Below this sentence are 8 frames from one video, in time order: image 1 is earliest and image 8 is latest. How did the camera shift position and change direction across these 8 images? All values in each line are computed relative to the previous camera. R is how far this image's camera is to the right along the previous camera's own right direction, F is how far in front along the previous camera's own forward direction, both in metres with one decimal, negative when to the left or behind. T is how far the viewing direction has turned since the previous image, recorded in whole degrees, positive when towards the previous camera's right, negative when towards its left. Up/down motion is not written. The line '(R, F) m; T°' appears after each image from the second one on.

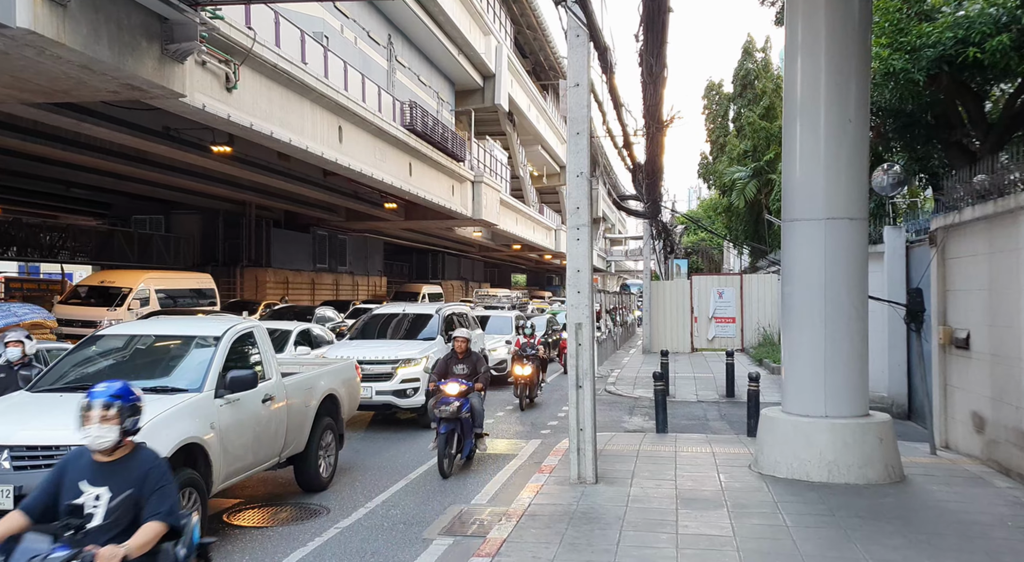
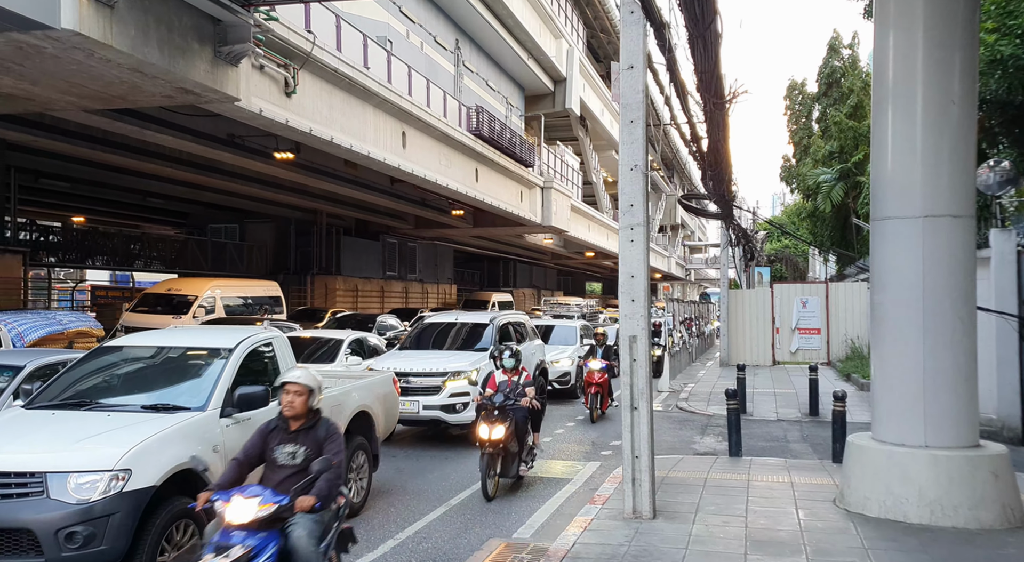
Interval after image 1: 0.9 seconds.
(+0.2, +0.7) m; -6°
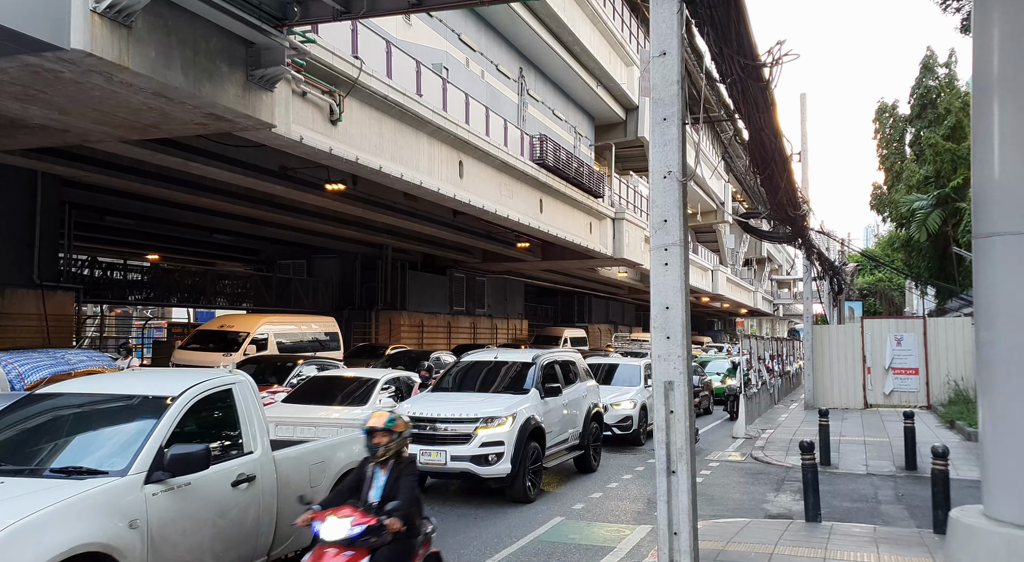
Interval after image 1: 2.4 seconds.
(+0.5, +1.0) m; -6°
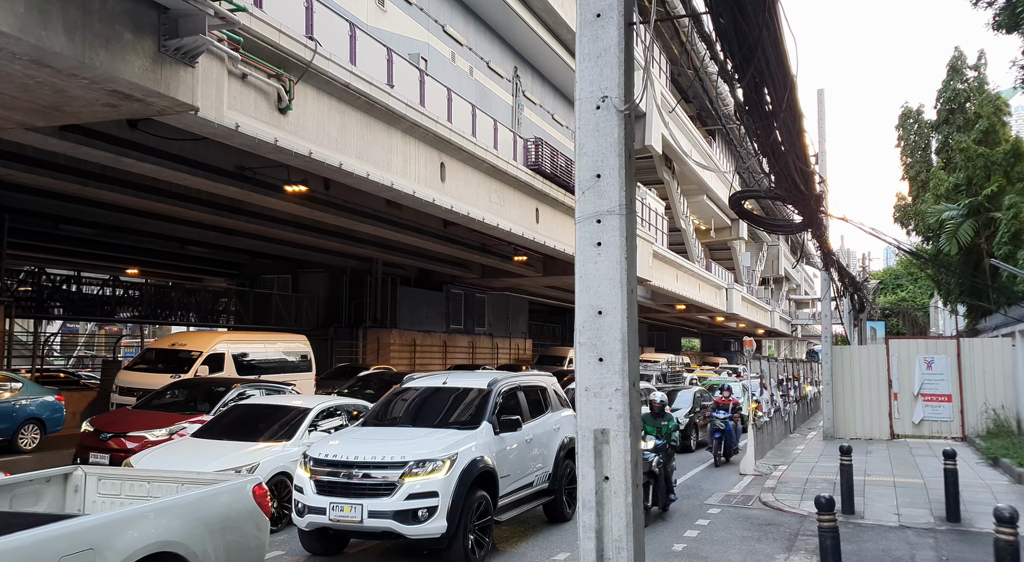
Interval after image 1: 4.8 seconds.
(+0.7, +1.8) m; -1°
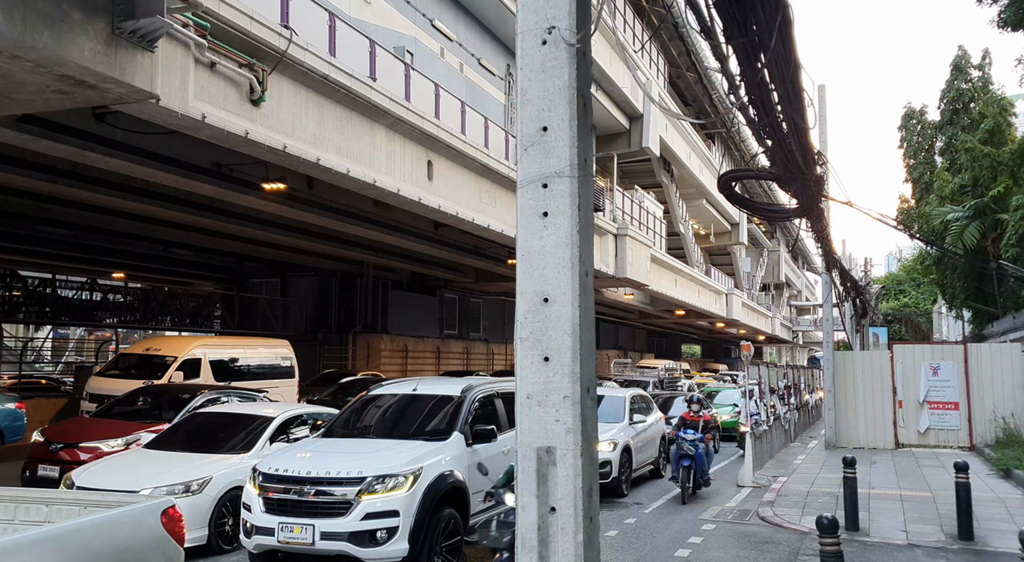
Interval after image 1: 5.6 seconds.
(+0.2, +0.6) m; 0°
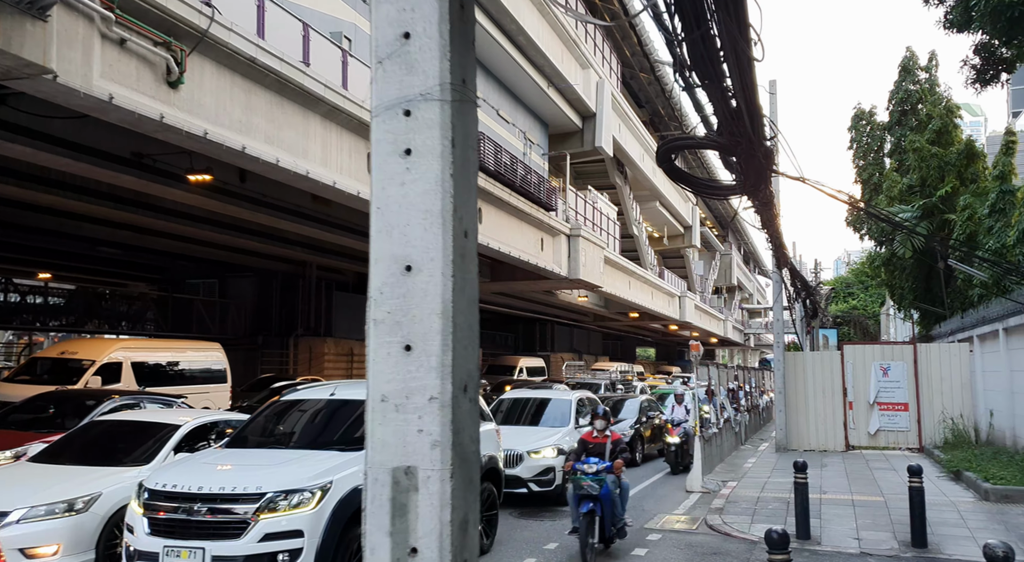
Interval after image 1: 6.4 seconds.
(+0.3, +0.6) m; +3°
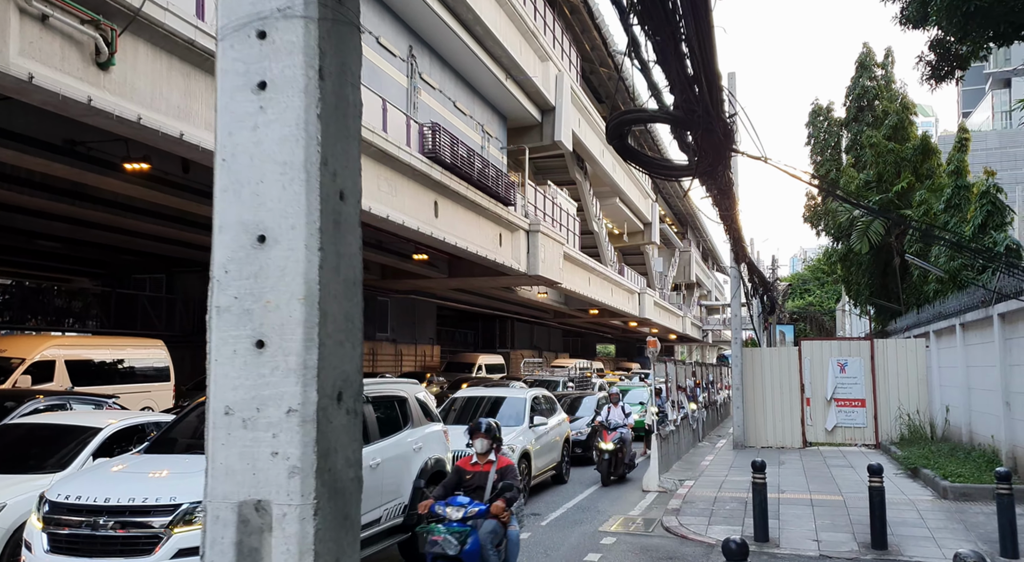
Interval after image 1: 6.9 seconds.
(+0.1, +0.4) m; +3°
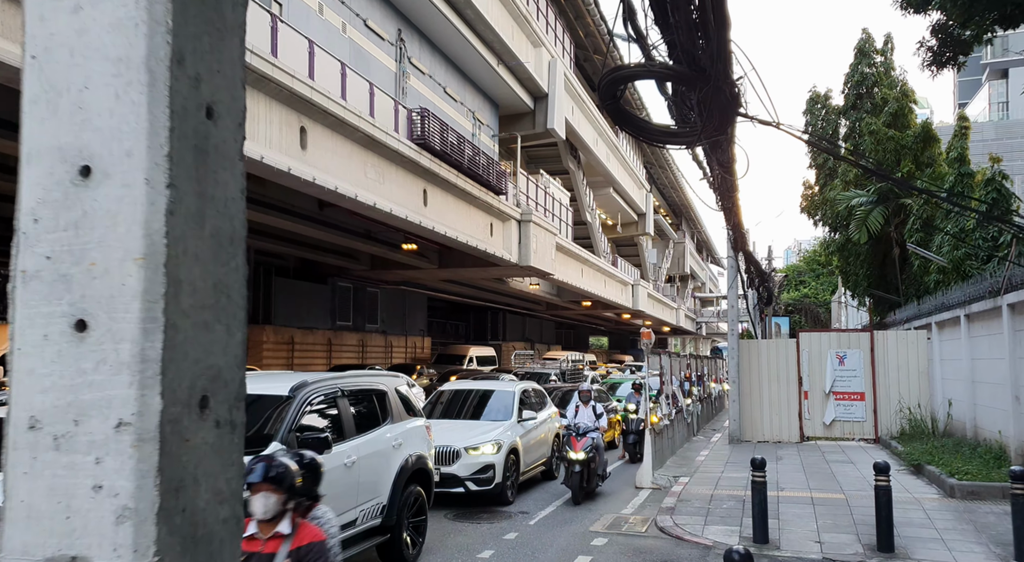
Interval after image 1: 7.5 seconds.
(+0.1, +0.4) m; 0°
